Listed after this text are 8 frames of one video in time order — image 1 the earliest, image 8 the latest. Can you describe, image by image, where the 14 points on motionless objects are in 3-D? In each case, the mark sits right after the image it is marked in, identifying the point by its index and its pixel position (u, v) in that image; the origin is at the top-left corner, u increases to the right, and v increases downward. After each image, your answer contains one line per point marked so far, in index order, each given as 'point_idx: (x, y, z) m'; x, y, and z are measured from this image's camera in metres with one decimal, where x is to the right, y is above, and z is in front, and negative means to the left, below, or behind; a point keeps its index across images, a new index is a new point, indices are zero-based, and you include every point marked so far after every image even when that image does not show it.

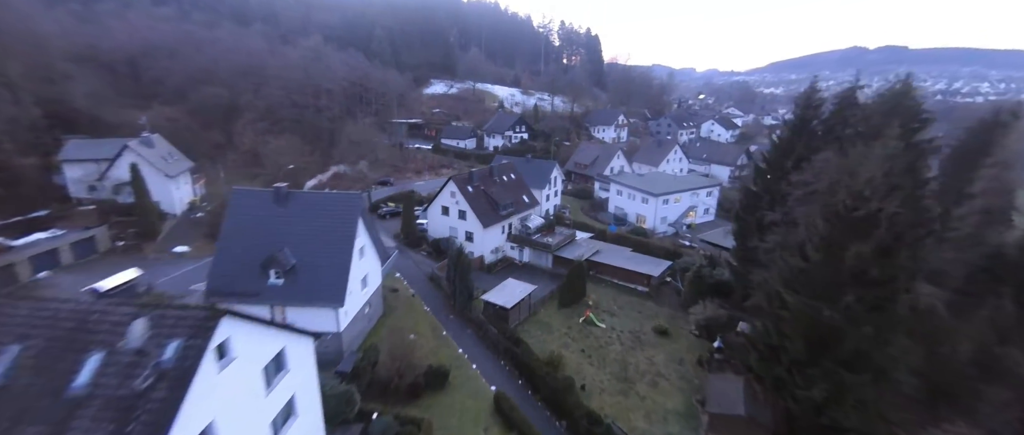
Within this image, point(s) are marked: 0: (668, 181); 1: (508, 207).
0: (+6.3, +1.5, +17.3) m
1: (-0.1, +0.3, +12.2) m
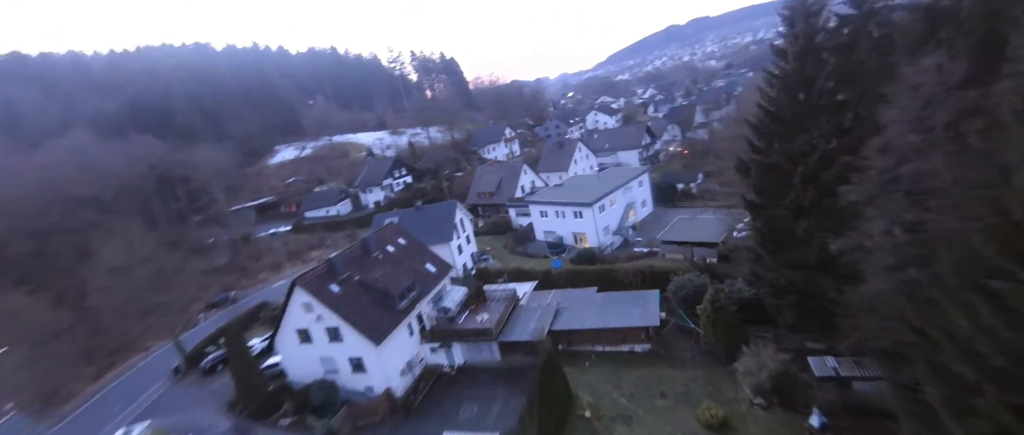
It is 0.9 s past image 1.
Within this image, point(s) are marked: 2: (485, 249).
0: (+2.7, +1.1, +14.2) m
1: (-1.9, -1.4, +7.7) m
2: (-0.9, -1.0, +13.9) m
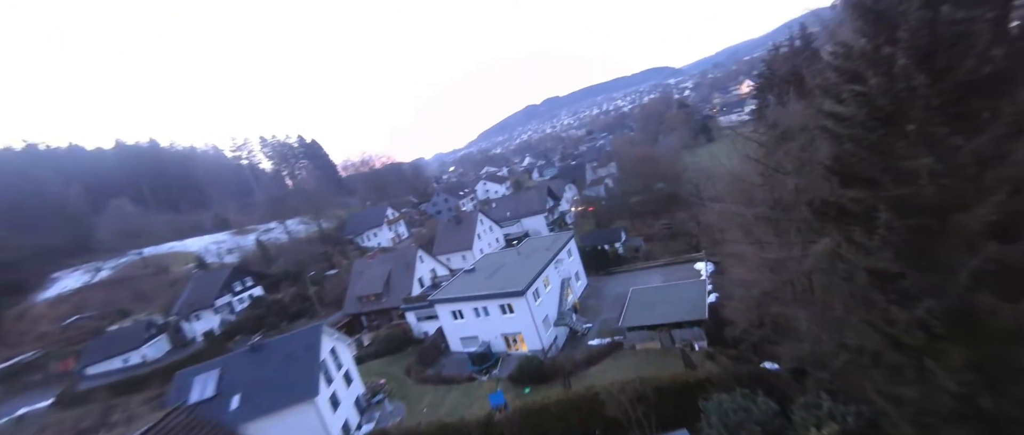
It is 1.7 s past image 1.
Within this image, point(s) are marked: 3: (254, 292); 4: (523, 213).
0: (0.0, -1.1, +10.9) m
1: (-2.4, -2.9, +3.2) m
2: (-2.9, -3.6, +9.3) m
3: (-9.9, -2.9, +16.6) m
4: (+0.5, +0.2, +18.6) m
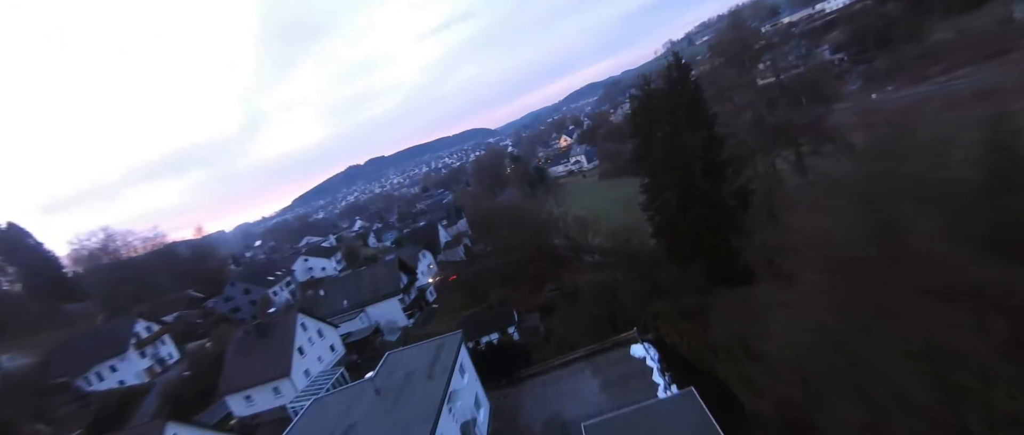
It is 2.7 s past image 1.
0: (-2.0, -2.7, +6.1) m
1: (-1.2, -3.5, -2.1) m
2: (-3.9, -5.2, +3.3) m
3: (-13.0, -6.1, +7.4) m
4: (-4.6, -2.6, +13.5) m
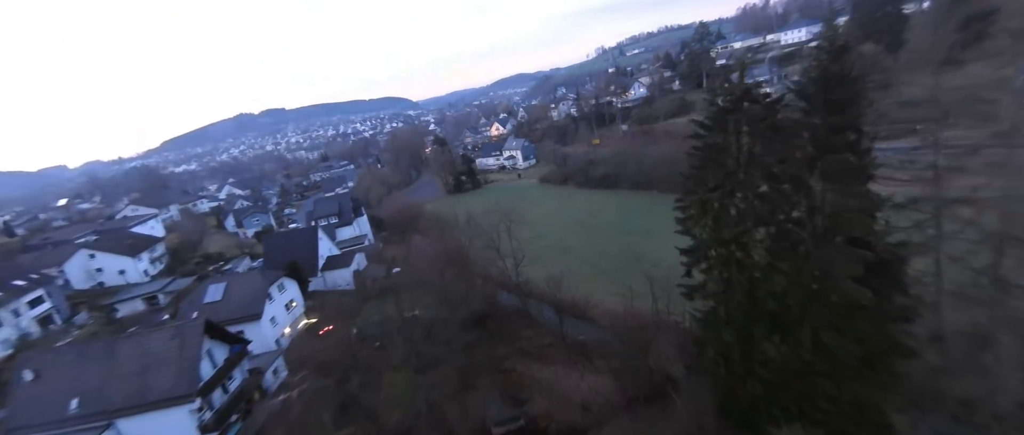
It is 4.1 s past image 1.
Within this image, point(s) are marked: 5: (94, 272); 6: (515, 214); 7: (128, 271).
0: (-2.0, -3.7, -0.2) m
1: (+0.3, -5.0, -8.0) m
2: (-3.6, -6.1, -3.2) m
3: (-13.4, -5.6, -1.1) m
4: (-6.0, -2.9, +6.6) m
5: (-14.3, -1.7, +14.9) m
6: (+0.1, +0.1, +20.0) m
7: (-13.5, -1.9, +15.1) m
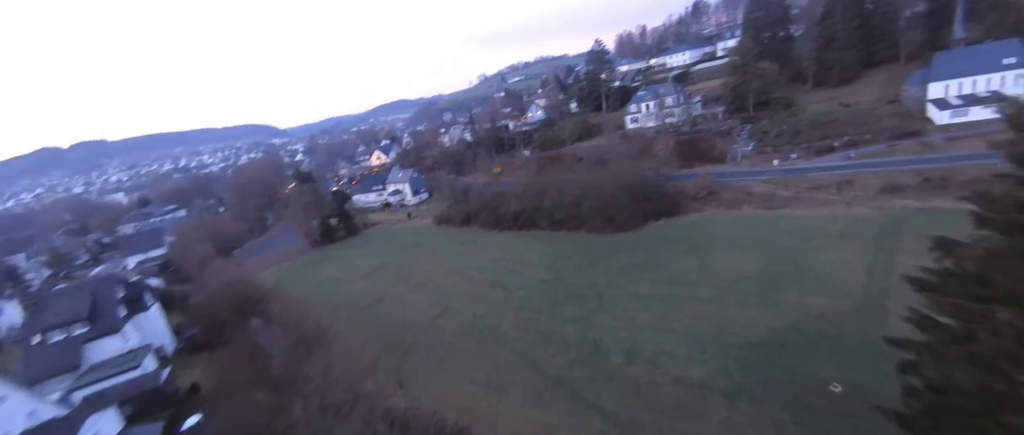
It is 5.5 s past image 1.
0: (-0.4, -4.6, -5.8) m
1: (+3.9, -5.3, -12.8) m
2: (-0.9, -6.9, -9.3) m
3: (-11.0, -7.2, -9.6) m
4: (-5.9, -4.5, -0.2) m
5: (-16.1, -4.4, +5.7) m
6: (-3.5, -2.0, +14.5) m
7: (-15.3, -4.5, +6.2) m
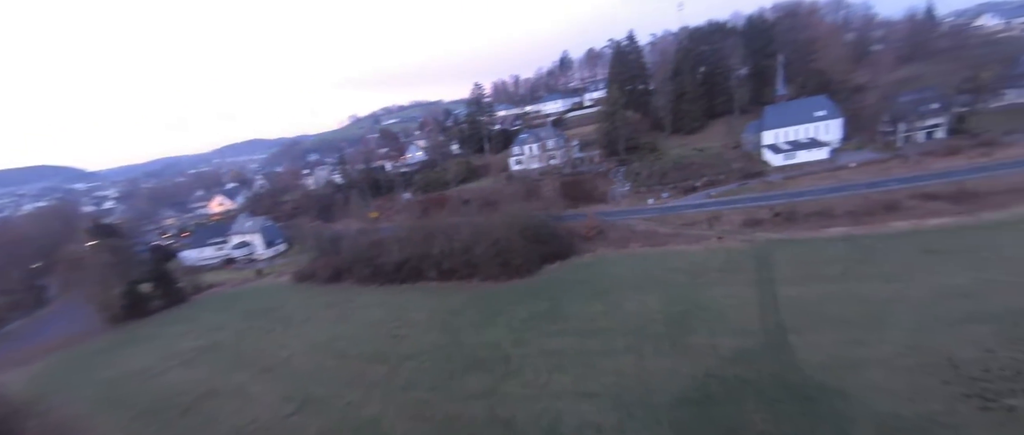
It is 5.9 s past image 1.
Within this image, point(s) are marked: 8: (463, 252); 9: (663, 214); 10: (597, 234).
0: (+2.1, -4.0, -7.7) m
1: (+8.2, -3.7, -13.3) m
2: (+2.6, -5.8, -11.4) m
3: (-6.9, -6.3, -14.6) m
4: (-4.8, -4.5, -3.9) m
5: (-16.2, -5.4, -1.0) m
6: (-6.6, -3.6, +11.0) m
7: (-15.6, -5.5, -0.4) m
8: (-1.9, -1.3, +16.5) m
9: (+6.3, +0.1, +17.8) m
10: (+3.4, -0.7, +17.2) m
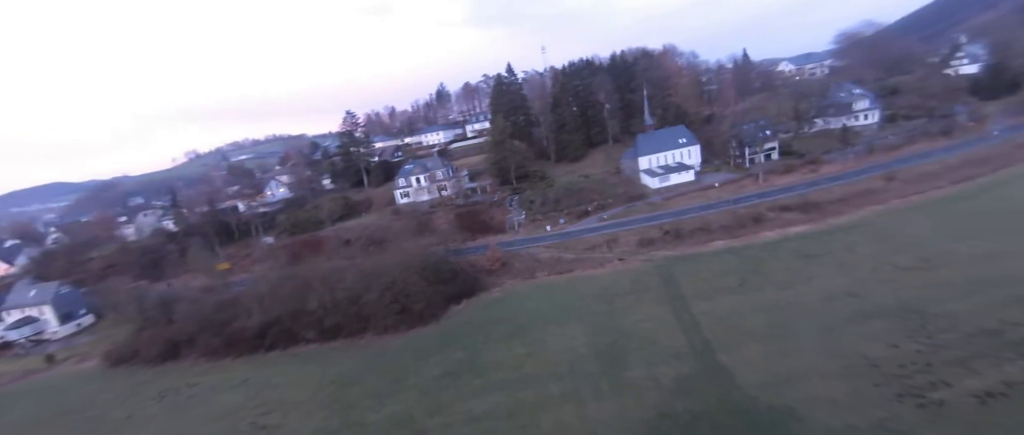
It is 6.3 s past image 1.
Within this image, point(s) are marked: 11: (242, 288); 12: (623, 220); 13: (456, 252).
0: (+5.3, -3.0, -8.4) m
1: (+12.7, -2.0, -12.1) m
2: (+7.0, -4.5, -11.9) m
3: (-1.3, -5.3, -17.7) m
4: (-2.3, -4.3, -6.8) m
5: (-13.9, -6.0, -7.2) m
6: (-8.2, -4.8, +7.1) m
7: (-13.5, -6.2, -6.4) m
8: (-5.3, -2.7, +13.9) m
9: (+2.1, -0.9, +17.5) m
10: (-0.4, -1.9, +16.1) m
11: (-10.3, -2.6, +16.2) m
12: (+4.9, -0.1, +18.6) m
13: (-2.2, -1.4, +17.3) m
